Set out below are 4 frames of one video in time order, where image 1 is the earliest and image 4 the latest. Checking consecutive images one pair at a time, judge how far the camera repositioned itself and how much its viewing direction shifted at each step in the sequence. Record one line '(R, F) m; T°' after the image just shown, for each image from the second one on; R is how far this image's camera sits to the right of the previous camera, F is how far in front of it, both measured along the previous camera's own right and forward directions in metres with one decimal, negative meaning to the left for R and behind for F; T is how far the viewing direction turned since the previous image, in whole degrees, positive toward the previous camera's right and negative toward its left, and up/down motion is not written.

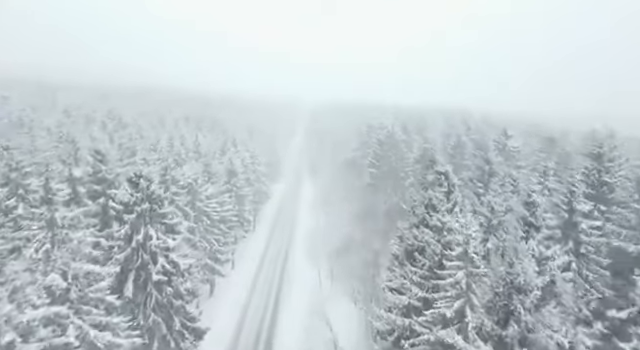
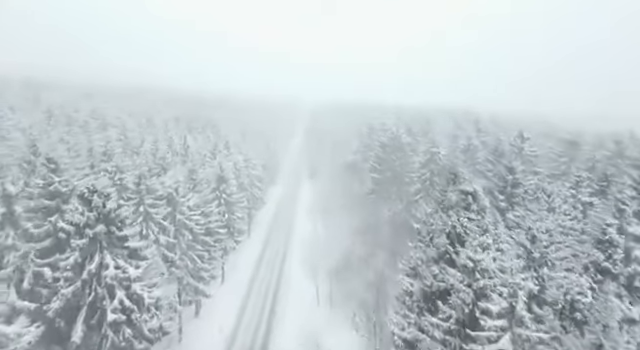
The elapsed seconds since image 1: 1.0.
(+0.4, +4.5) m; 0°
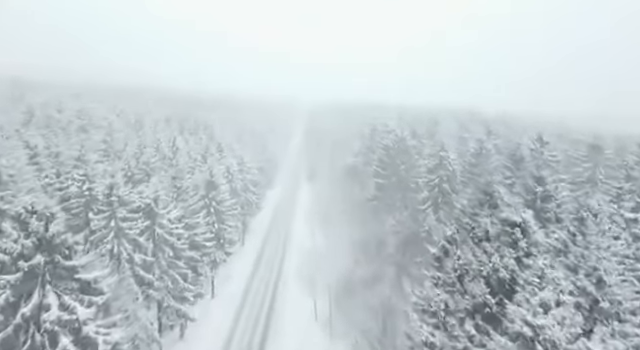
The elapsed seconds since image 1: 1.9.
(+0.2, +4.1) m; 0°
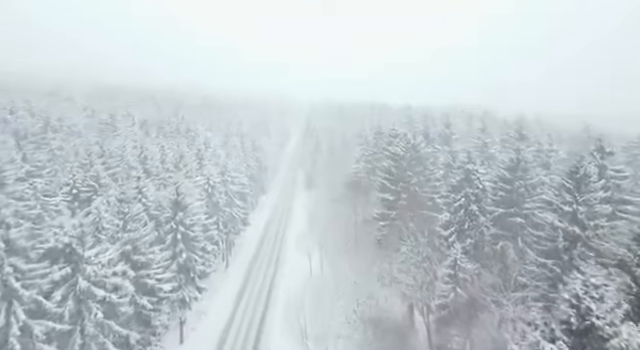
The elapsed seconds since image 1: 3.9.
(+0.6, +9.2) m; 0°
